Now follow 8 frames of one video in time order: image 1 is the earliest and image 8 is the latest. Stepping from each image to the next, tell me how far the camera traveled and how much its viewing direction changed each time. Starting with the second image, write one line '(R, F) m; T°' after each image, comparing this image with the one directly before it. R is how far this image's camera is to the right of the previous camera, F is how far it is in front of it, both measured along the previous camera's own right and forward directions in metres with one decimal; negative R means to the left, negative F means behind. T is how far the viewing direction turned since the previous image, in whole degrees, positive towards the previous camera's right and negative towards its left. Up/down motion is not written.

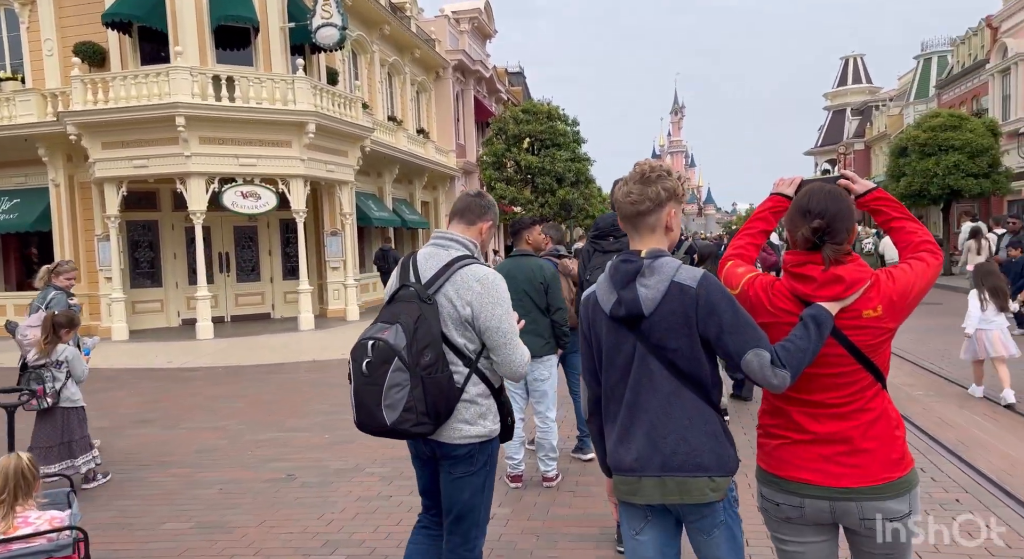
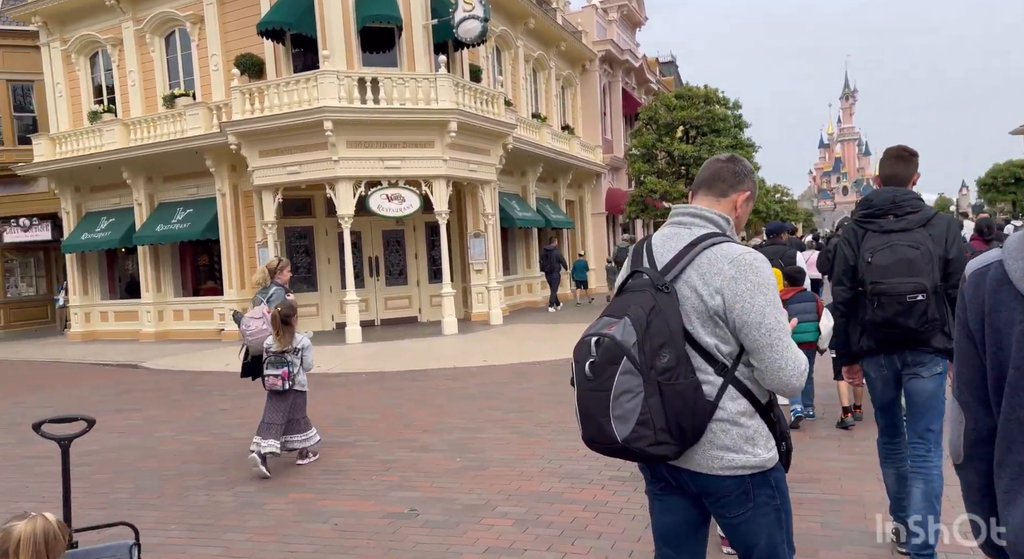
(0.0, +1.0) m; -12°
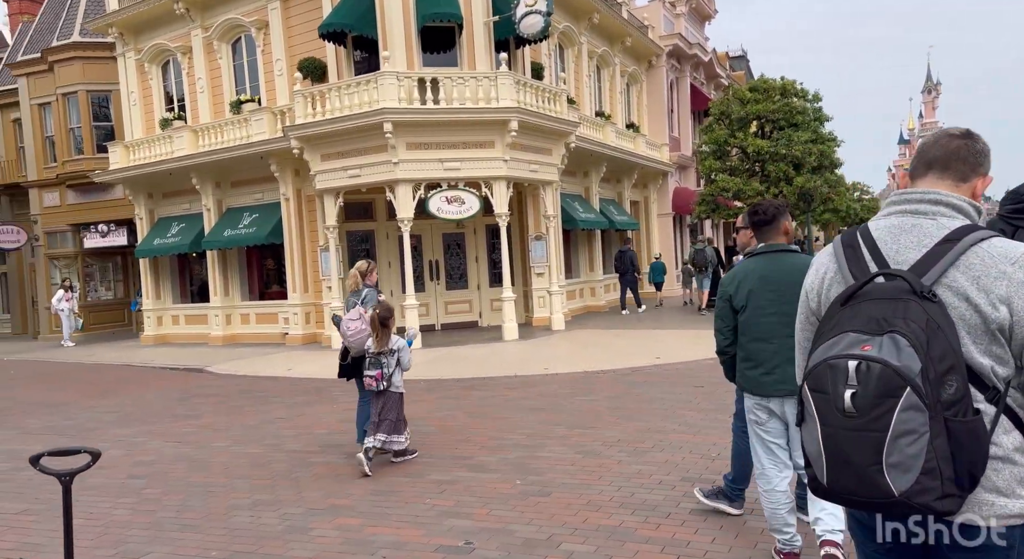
(0.0, +0.5) m; -5°
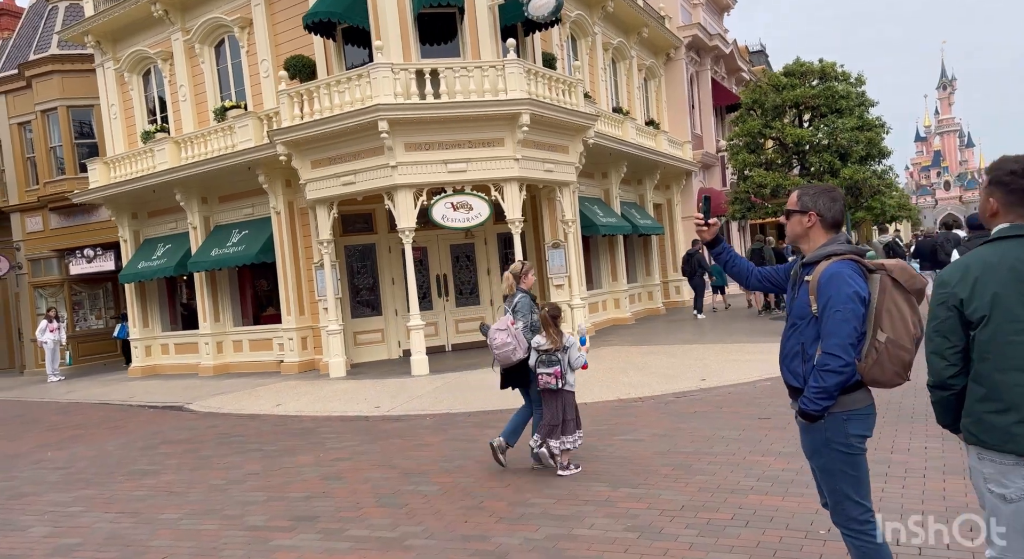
(-0.1, +1.9) m; -1°
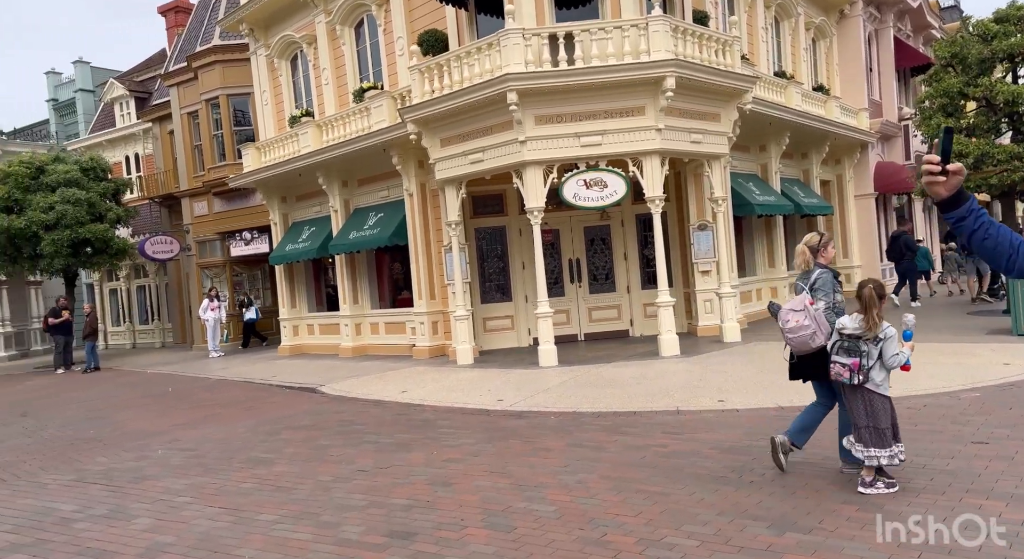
(+0.1, +1.1) m; -11°
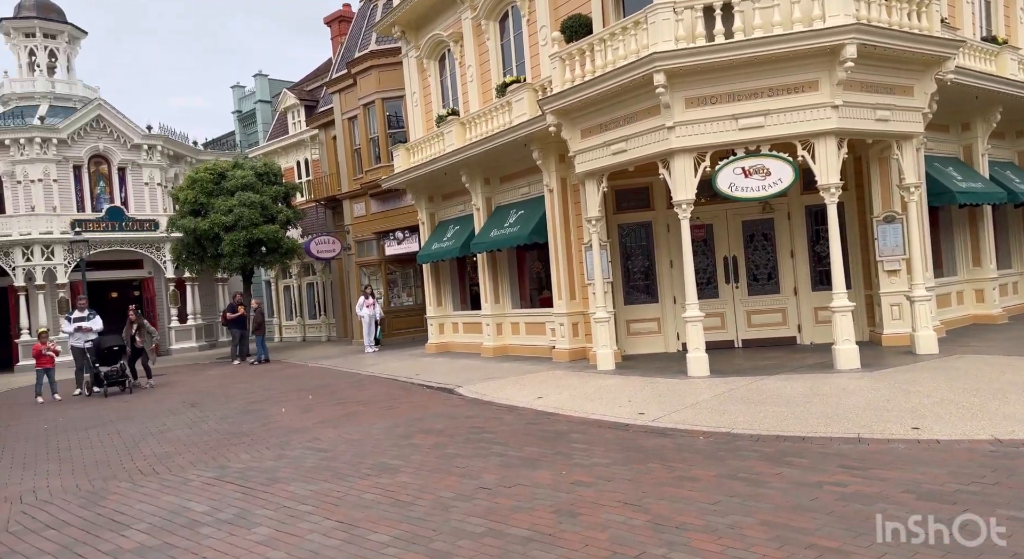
(+0.1, +0.8) m; -12°
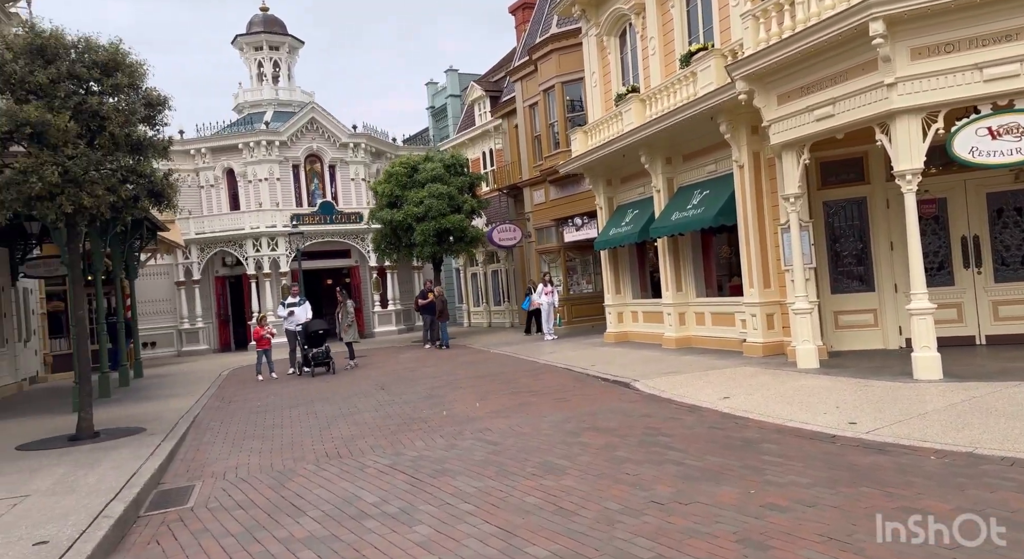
(+0.1, +0.7) m; -14°
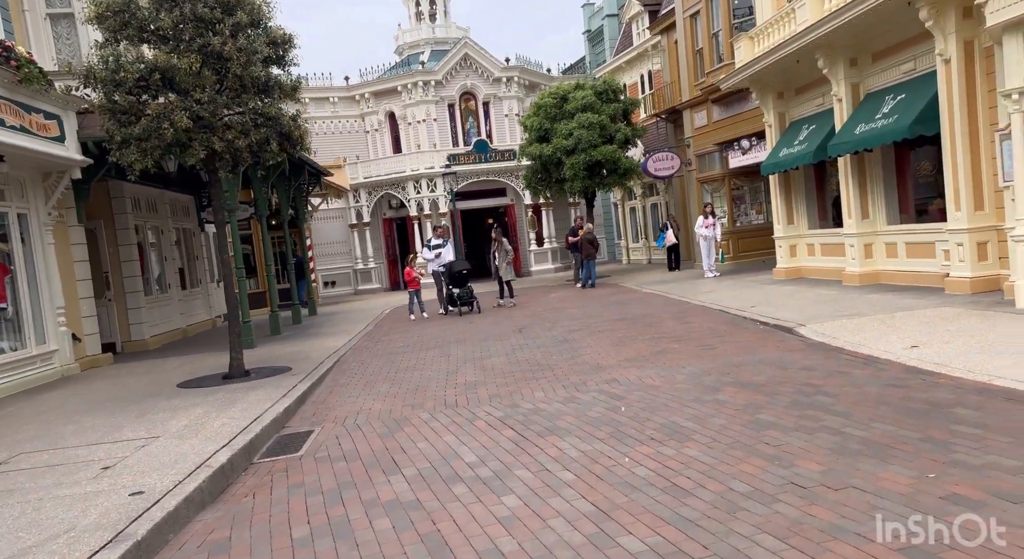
(+0.4, +1.0) m; -13°
